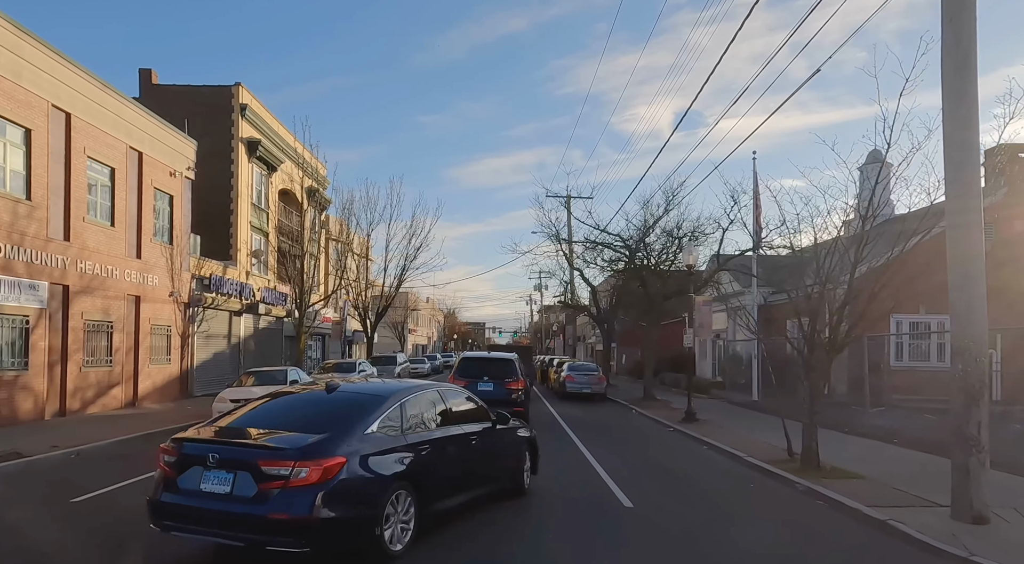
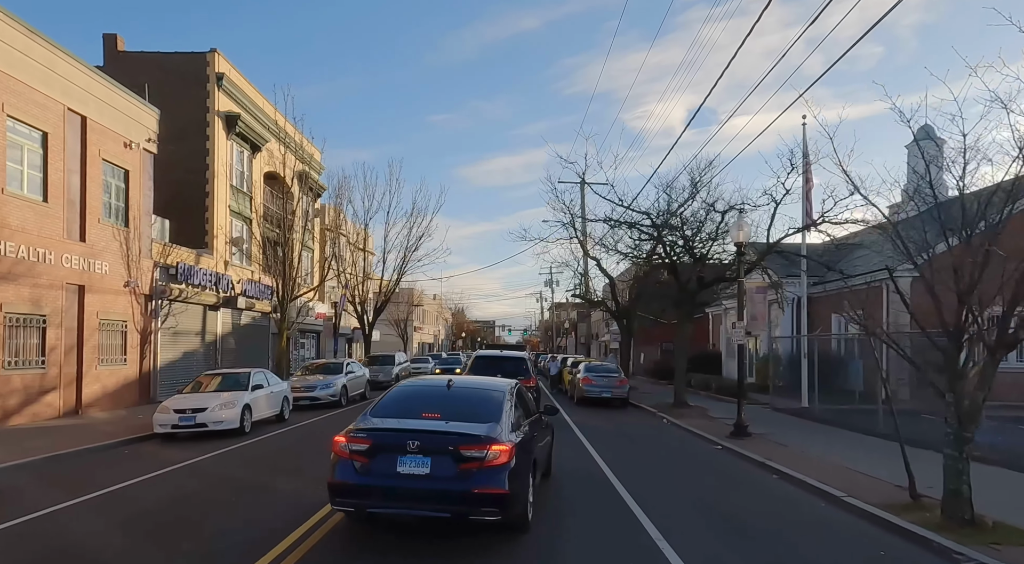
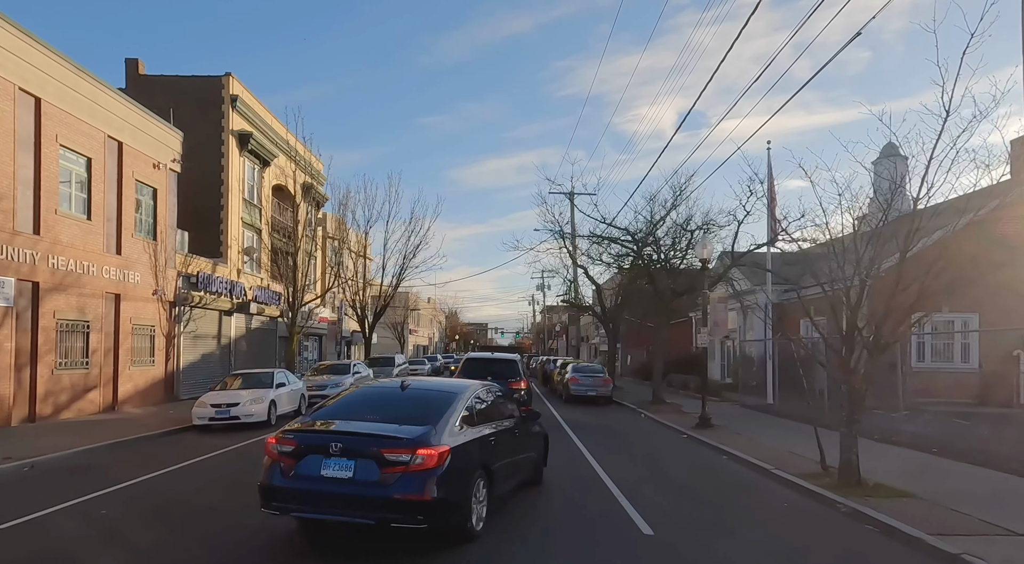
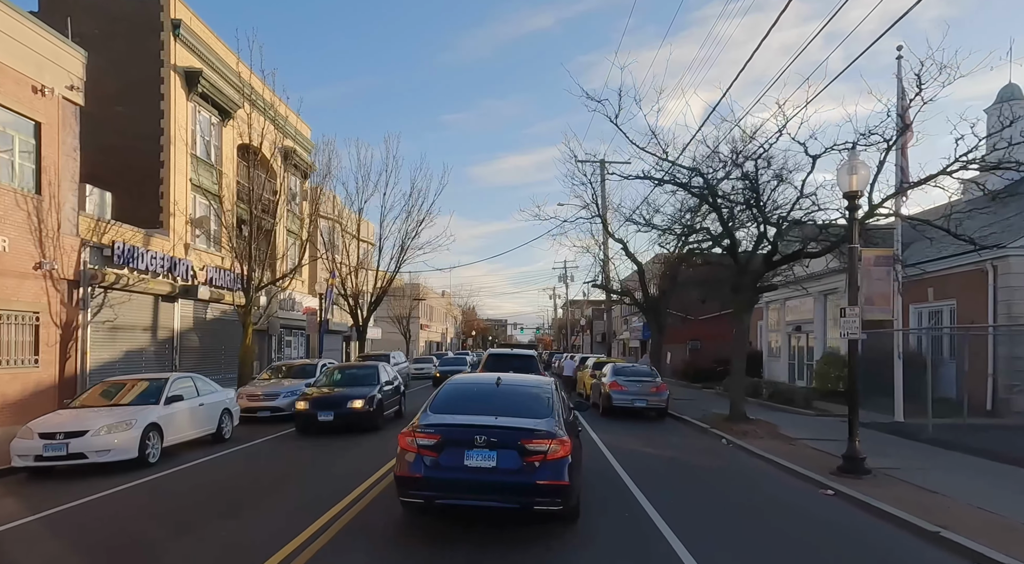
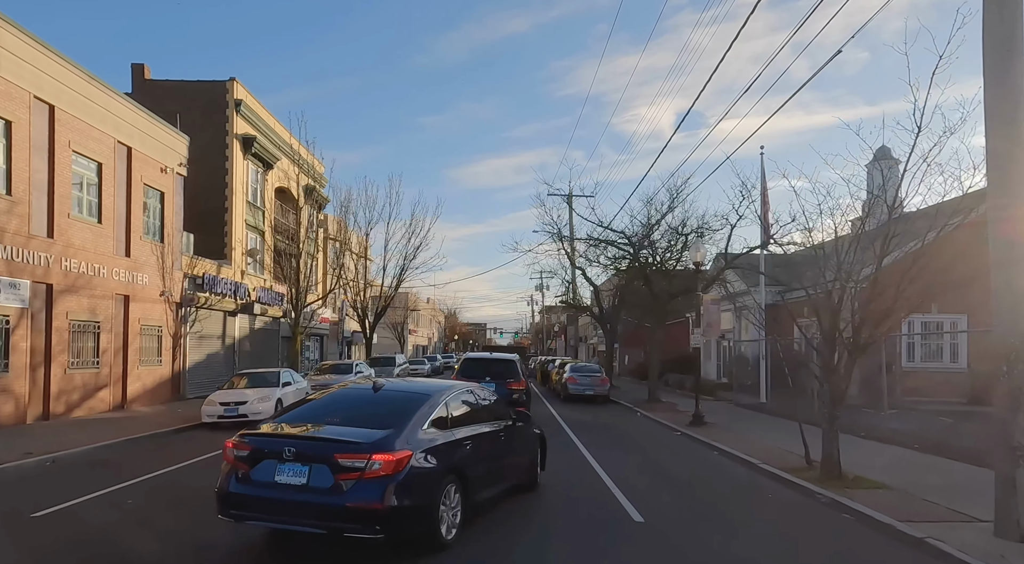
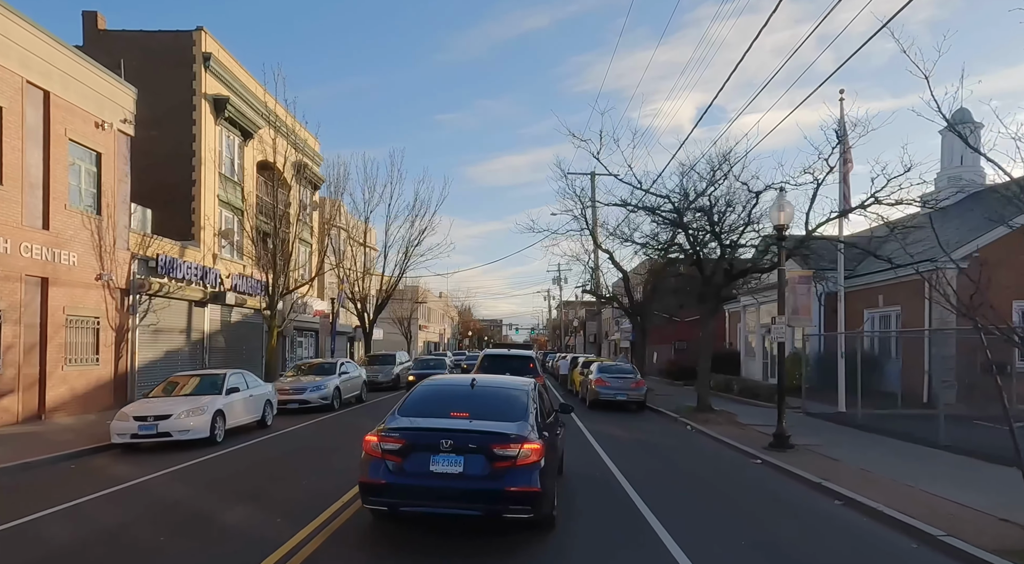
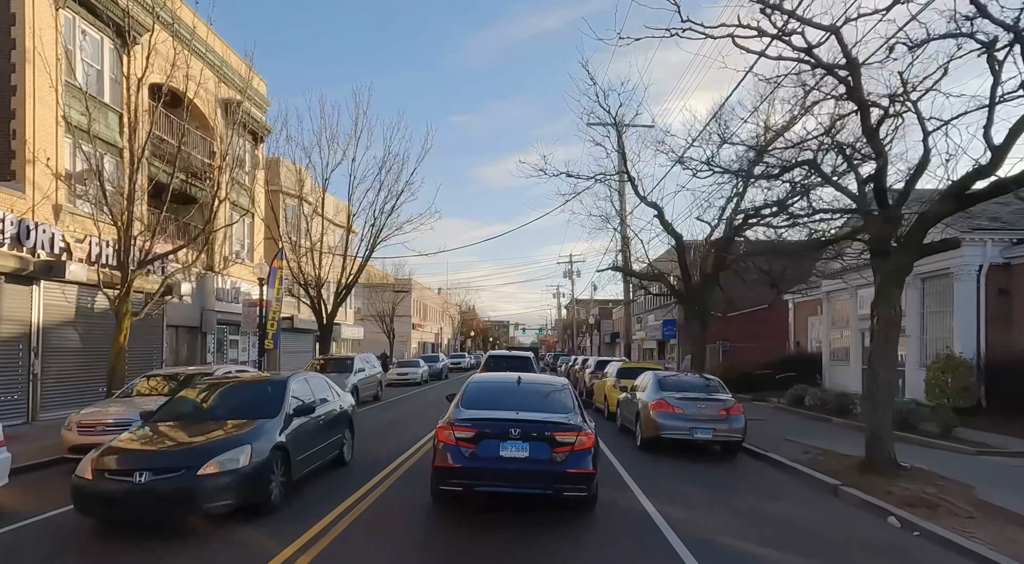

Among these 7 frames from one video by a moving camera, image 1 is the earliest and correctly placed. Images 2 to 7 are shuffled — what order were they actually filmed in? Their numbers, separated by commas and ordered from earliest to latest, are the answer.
5, 3, 2, 6, 4, 7
